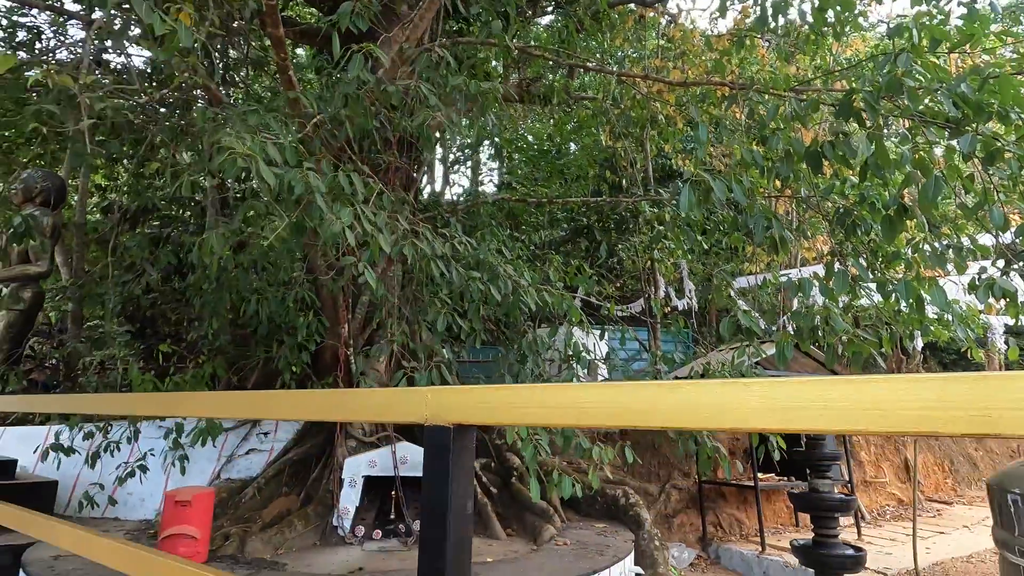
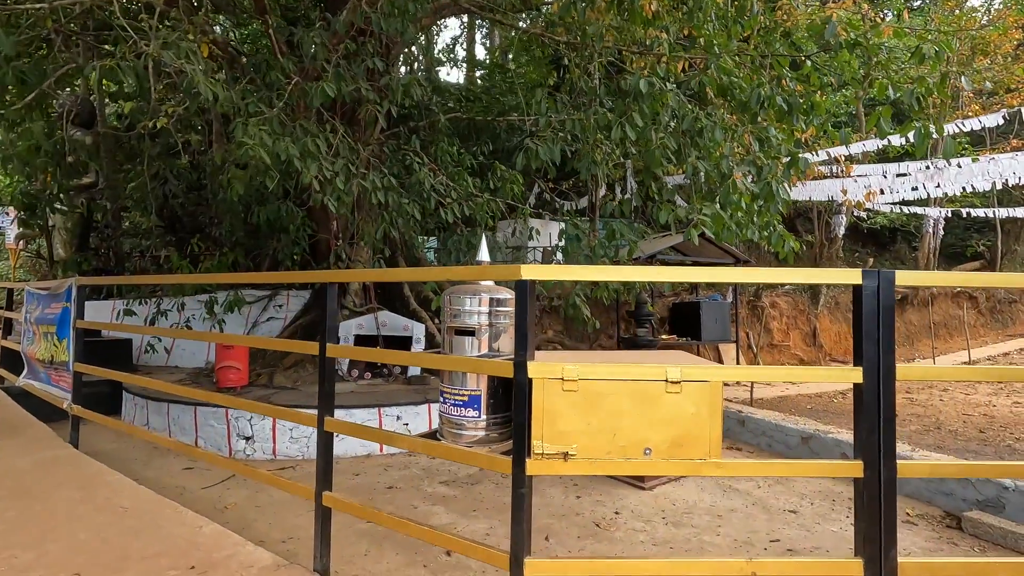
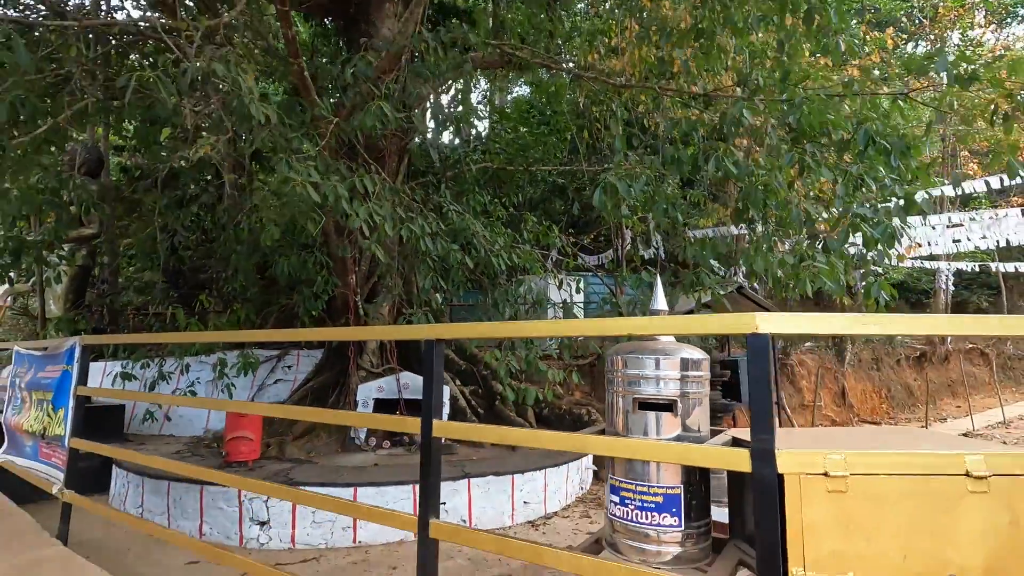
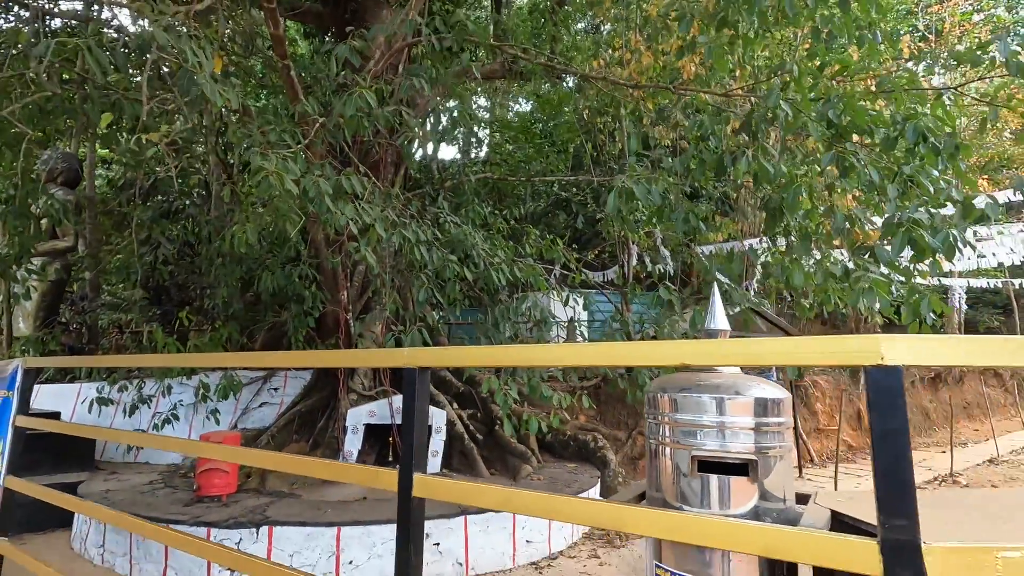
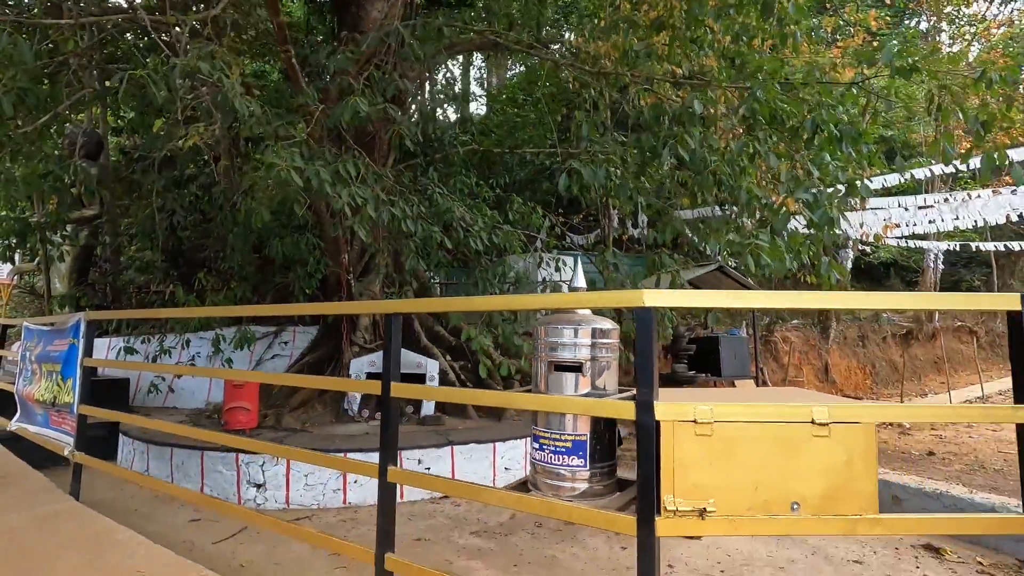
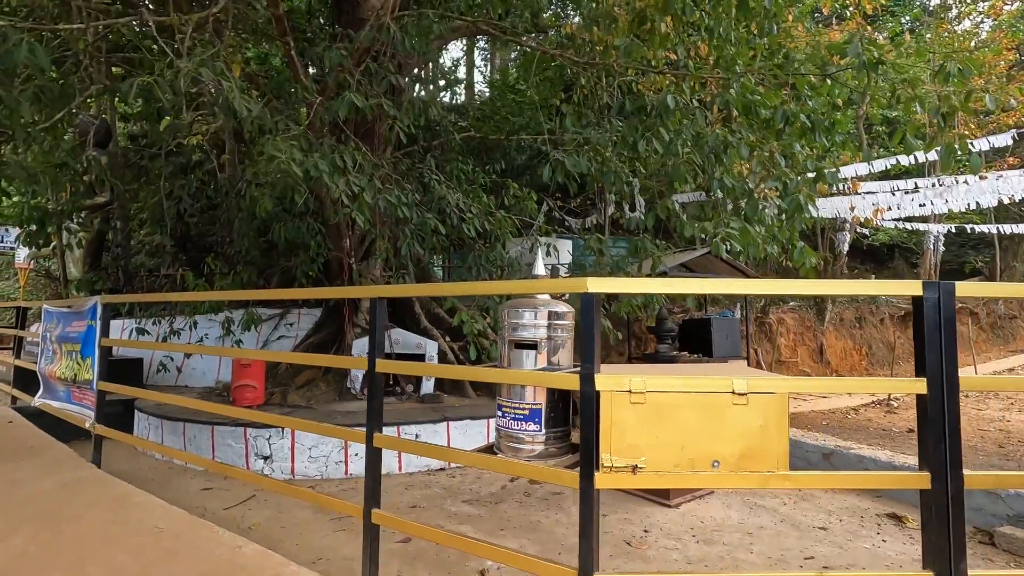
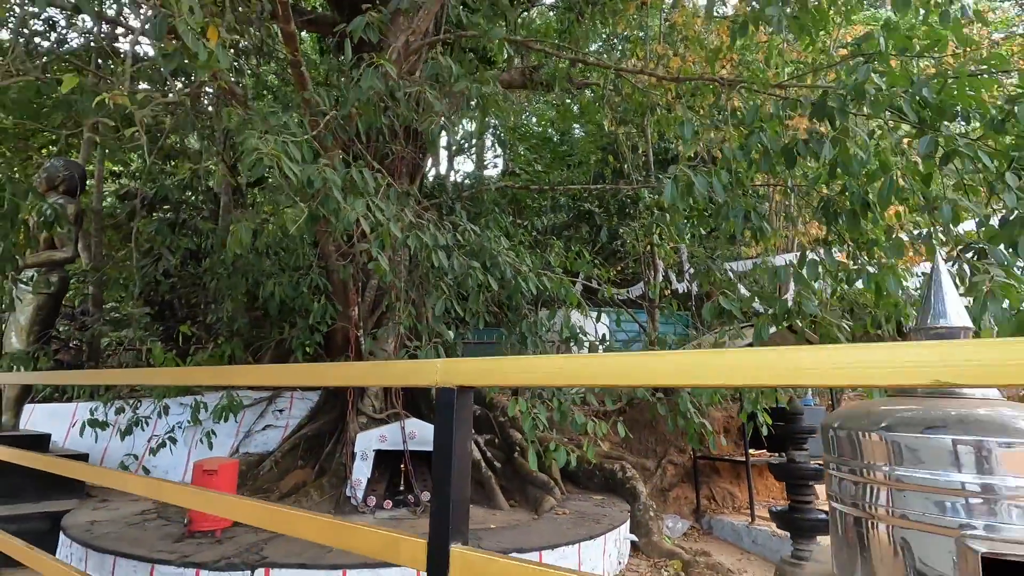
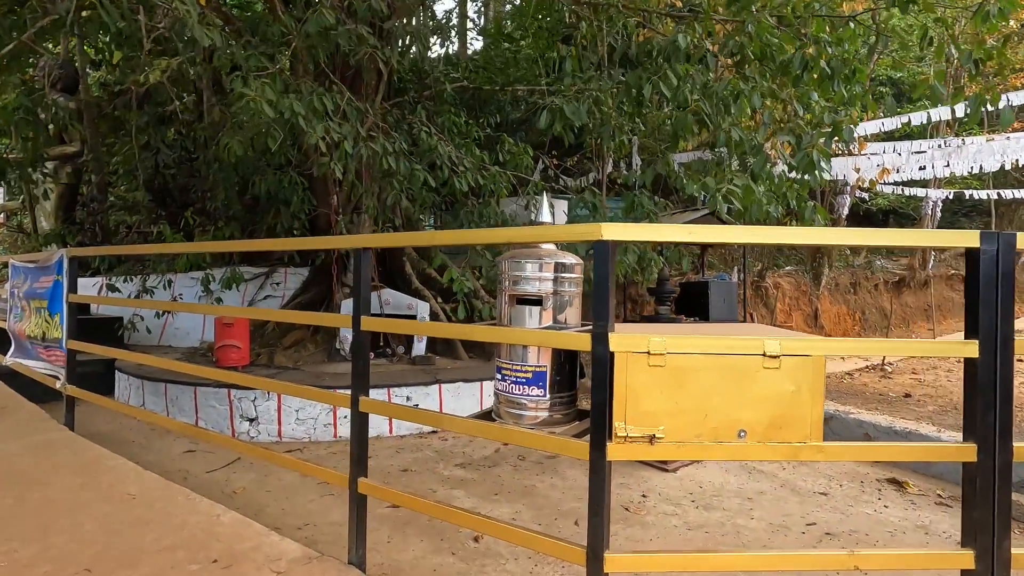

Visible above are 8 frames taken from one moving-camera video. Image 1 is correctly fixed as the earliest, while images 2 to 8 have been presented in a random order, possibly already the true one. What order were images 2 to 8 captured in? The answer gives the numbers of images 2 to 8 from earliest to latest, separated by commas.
7, 4, 3, 5, 6, 2, 8
